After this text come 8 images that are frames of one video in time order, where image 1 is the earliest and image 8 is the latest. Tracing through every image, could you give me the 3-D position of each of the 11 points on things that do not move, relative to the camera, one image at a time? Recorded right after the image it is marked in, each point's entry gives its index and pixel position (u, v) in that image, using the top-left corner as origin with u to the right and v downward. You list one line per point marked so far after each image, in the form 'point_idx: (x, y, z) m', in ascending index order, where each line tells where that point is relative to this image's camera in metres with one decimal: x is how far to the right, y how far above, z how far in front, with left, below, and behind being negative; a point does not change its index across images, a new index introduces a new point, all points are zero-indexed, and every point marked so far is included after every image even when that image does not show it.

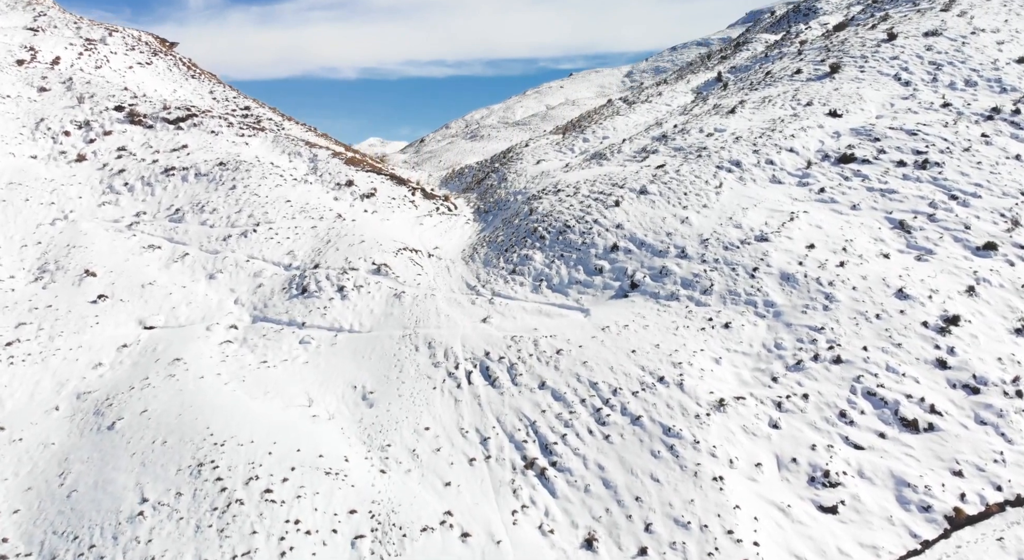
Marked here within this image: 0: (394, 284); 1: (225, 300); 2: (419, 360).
0: (-4.0, -0.1, +19.2) m
1: (-9.7, -0.7, +19.3) m
2: (-2.6, -2.2, +15.9) m
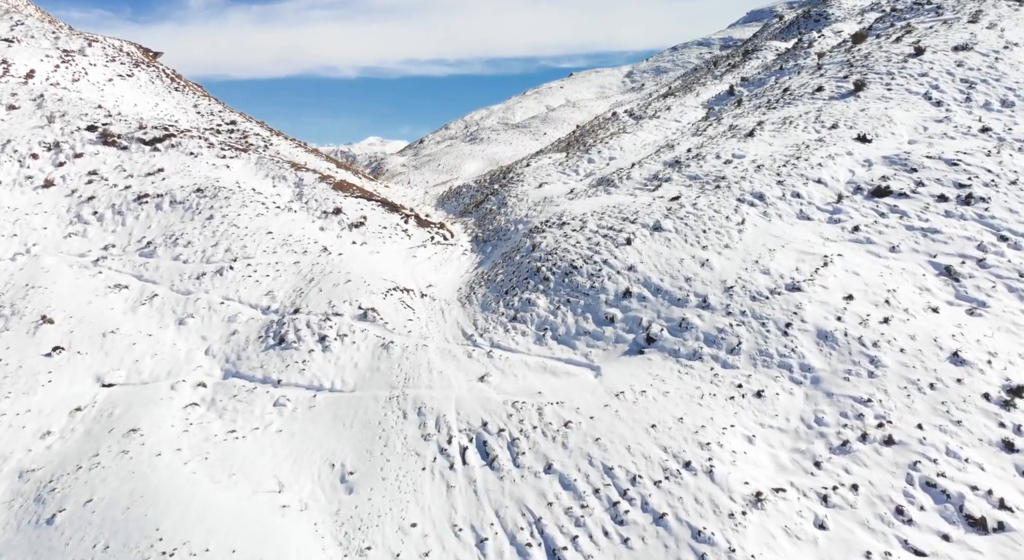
0: (-4.0, -1.6, +17.3) m
1: (-9.7, -2.2, +17.5) m
2: (-2.6, -3.7, +14.0) m
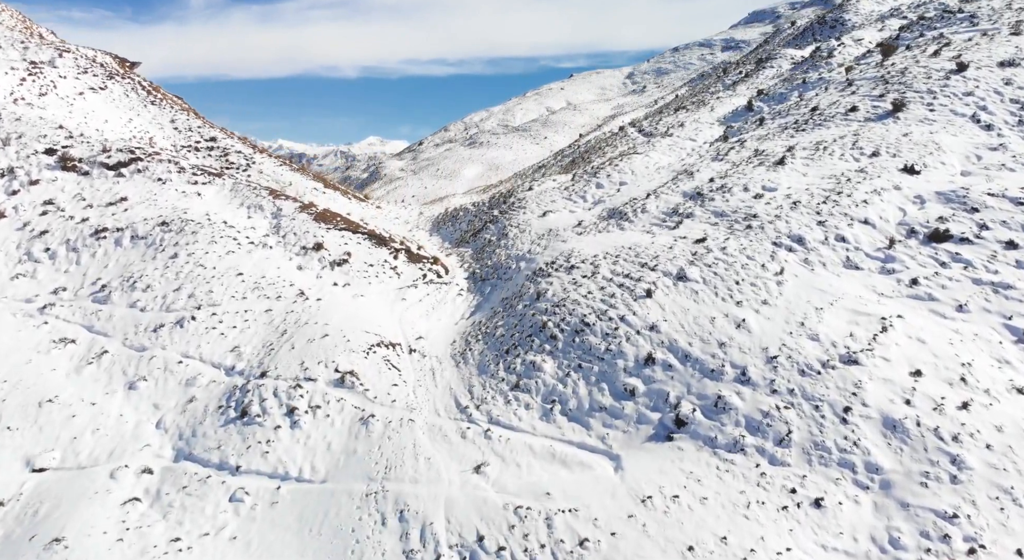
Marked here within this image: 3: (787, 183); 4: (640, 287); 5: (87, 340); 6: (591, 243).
0: (-3.9, -3.2, +14.8) m
1: (-9.7, -3.8, +15.0) m
2: (-2.5, -5.3, +11.5) m
3: (+9.2, +3.2, +19.0) m
4: (+3.6, -0.2, +15.9) m
5: (-13.0, -1.8, +17.4) m
6: (+2.7, +1.3, +19.4) m
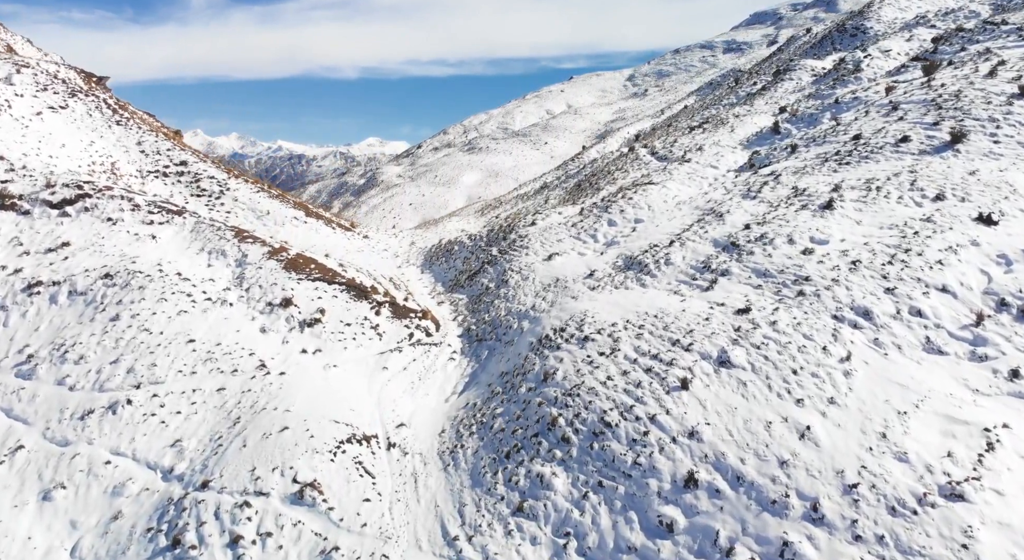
0: (-3.9, -5.1, +11.8) m
1: (-9.6, -5.7, +12.0) m
2: (-2.5, -7.2, +8.5) m
3: (+9.2, +1.3, +16.0) m
4: (+3.6, -2.1, +12.9) m
5: (-12.9, -3.8, +14.4) m
6: (+2.7, -0.6, +16.4) m
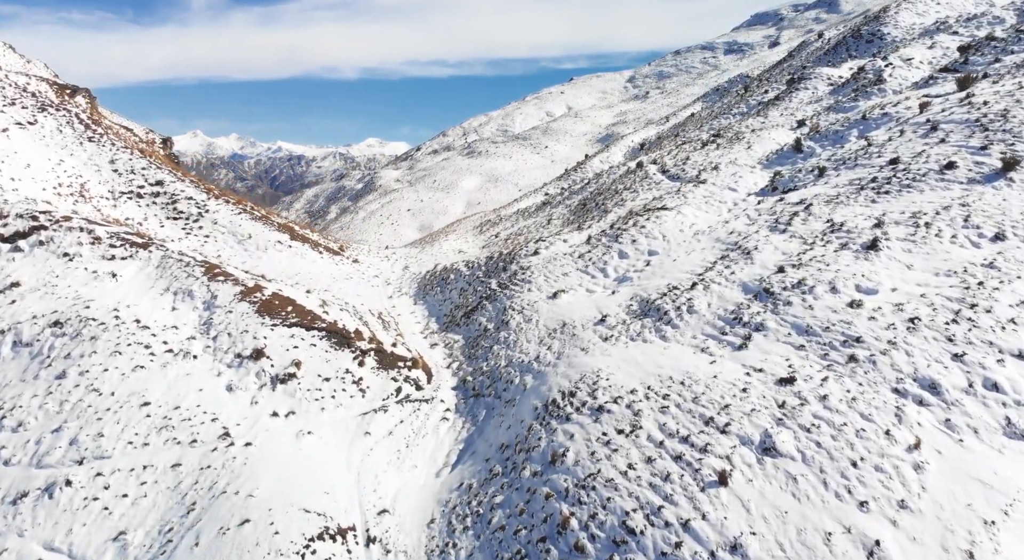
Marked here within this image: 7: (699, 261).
0: (-3.8, -6.5, +9.8) m
1: (-9.6, -7.1, +9.9) m
2: (-2.4, -8.6, +6.5) m
3: (+9.3, -0.1, +14.0) m
4: (+3.7, -3.5, +10.8) m
5: (-12.9, -5.1, +12.3) m
6: (+2.8, -2.0, +14.4) m
7: (+5.9, +0.6, +17.9) m
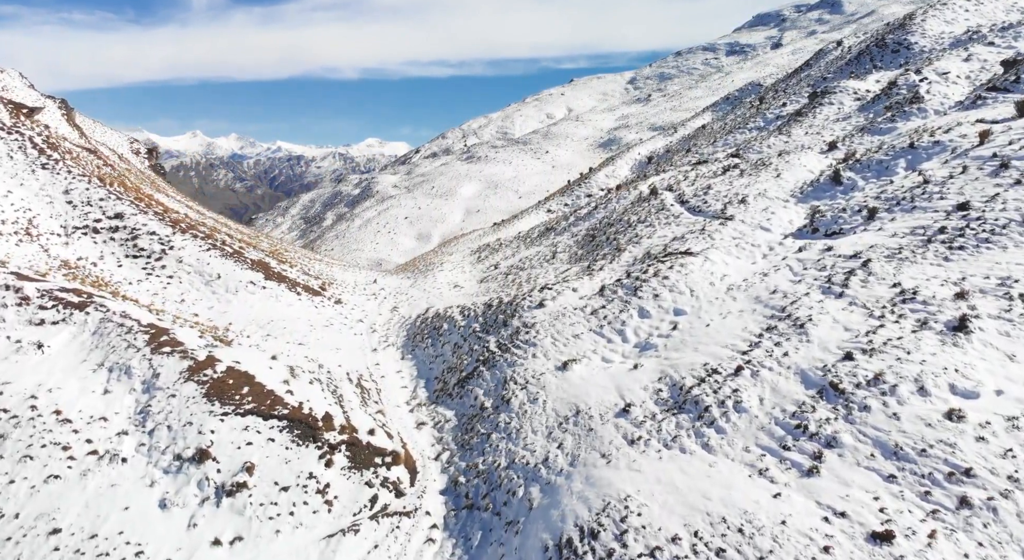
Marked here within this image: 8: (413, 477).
0: (-3.8, -8.4, +6.9) m
1: (-9.5, -9.0, +7.0) m
2: (-2.4, -10.5, +3.5) m
3: (+9.3, -2.0, +11.1) m
4: (+3.7, -5.4, +7.9) m
5: (-12.8, -7.0, +9.4) m
6: (+2.8, -3.9, +11.5) m
7: (+5.9, -1.3, +14.9) m
8: (-2.4, -4.9, +14.3) m
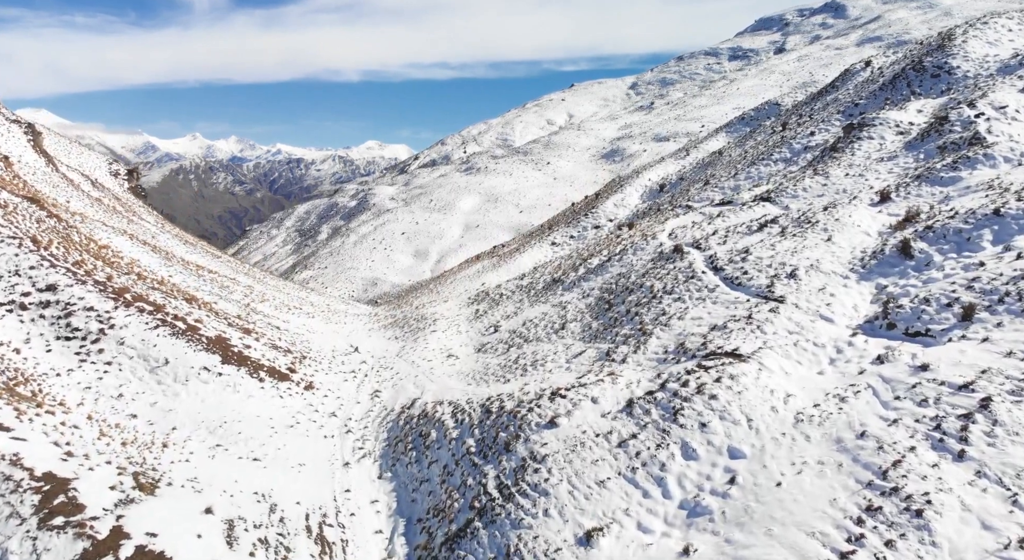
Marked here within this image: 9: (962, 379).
0: (-3.6, -11.3, +3.0) m
1: (-9.4, -11.9, +3.2) m
2: (-2.2, -13.4, -0.3) m
3: (+9.5, -5.0, +7.3) m
4: (+3.9, -8.4, +4.1) m
5: (-12.7, -10.0, +5.6) m
6: (+3.0, -6.9, +7.7) m
7: (+6.1, -4.3, +11.2) m
8: (-2.3, -7.9, +10.5) m
9: (+10.0, -2.3, +12.9) m
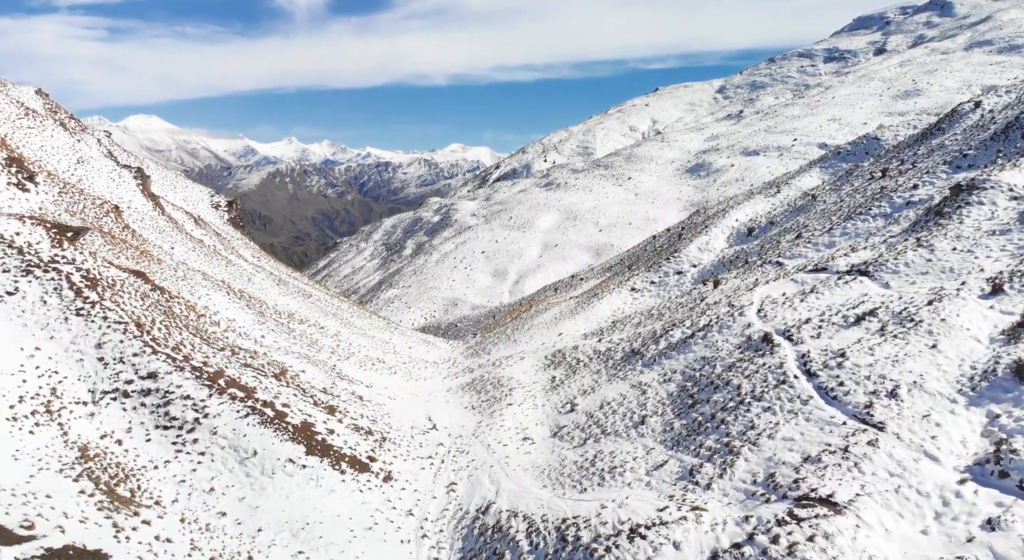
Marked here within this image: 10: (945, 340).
0: (-3.4, -14.9, +3.2) m
1: (-9.1, -15.4, +4.1) m
2: (-2.5, -17.0, -0.3) m
3: (+10.2, -8.8, +5.6) m
4: (+4.2, -12.1, +3.3) m
5: (-12.0, -13.4, +7.0) m
6: (+3.8, -10.5, +6.9) m
7: (+7.4, -8.1, +9.9) m
8: (-1.0, -11.5, +10.4) m
9: (+11.6, -6.1, +11.1) m
10: (+15.2, -2.1, +19.5) m
